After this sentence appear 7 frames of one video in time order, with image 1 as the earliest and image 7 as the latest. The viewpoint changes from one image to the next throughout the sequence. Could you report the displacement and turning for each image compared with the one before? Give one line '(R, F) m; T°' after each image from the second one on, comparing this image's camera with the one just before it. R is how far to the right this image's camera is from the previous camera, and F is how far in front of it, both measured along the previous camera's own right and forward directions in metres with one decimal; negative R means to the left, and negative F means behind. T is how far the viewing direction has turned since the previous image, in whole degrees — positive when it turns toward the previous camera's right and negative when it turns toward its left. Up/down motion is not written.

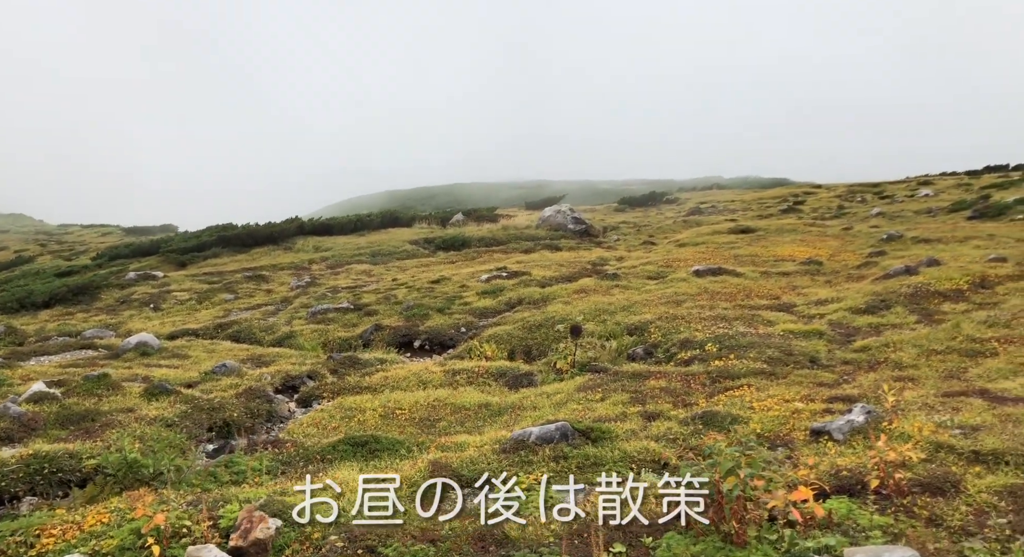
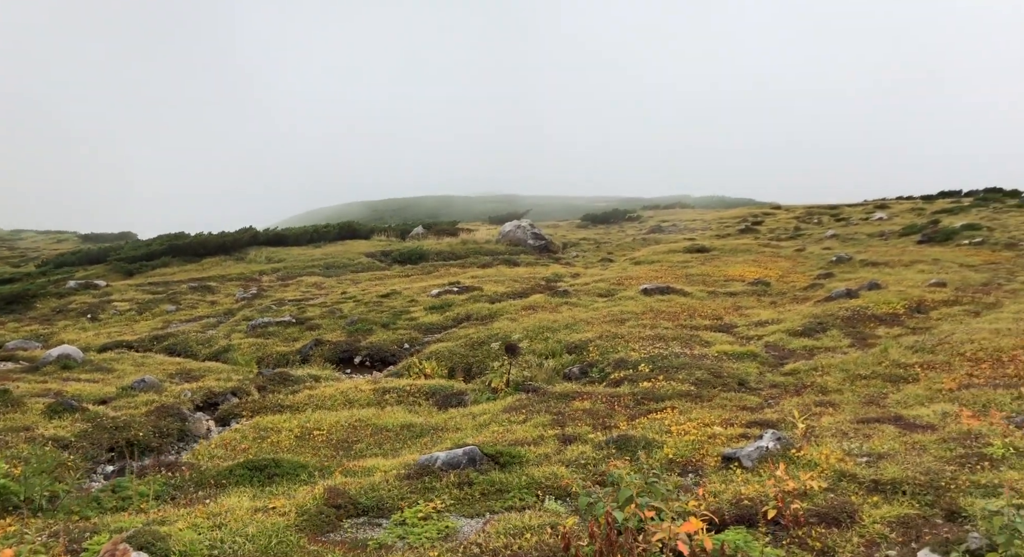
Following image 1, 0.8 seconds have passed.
(+0.6, +0.1) m; +3°
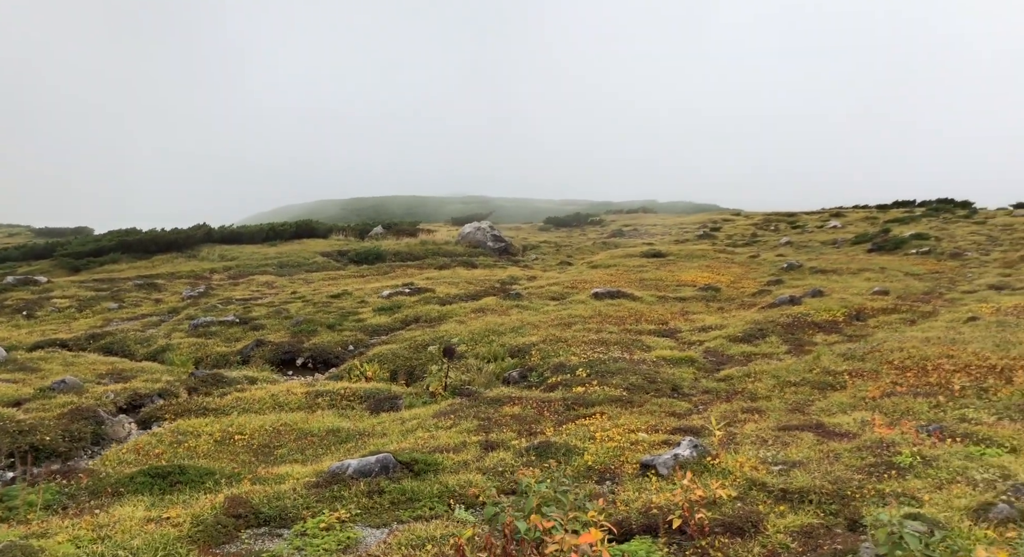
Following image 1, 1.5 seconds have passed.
(+0.6, +0.1) m; +3°
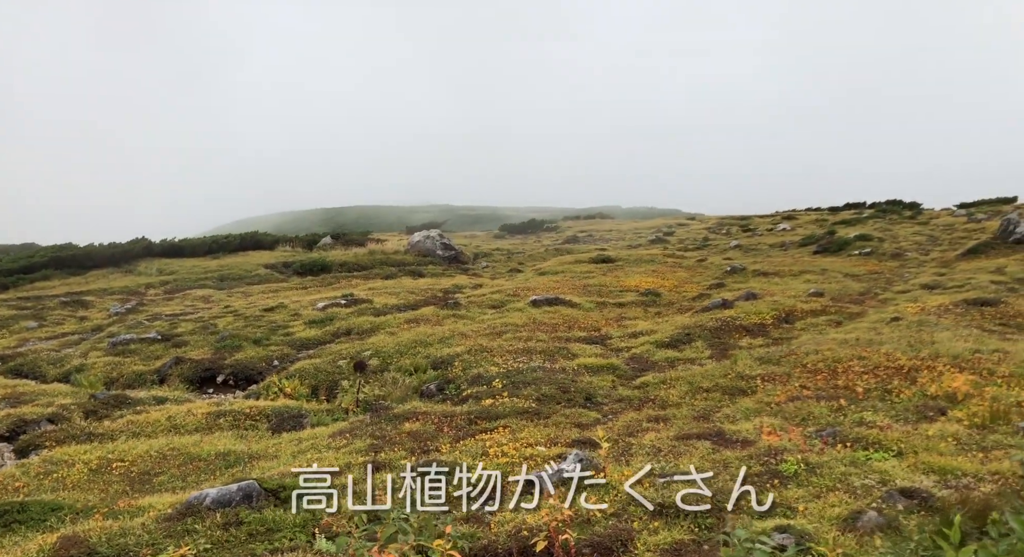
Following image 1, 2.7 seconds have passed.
(+1.1, +0.4) m; +3°
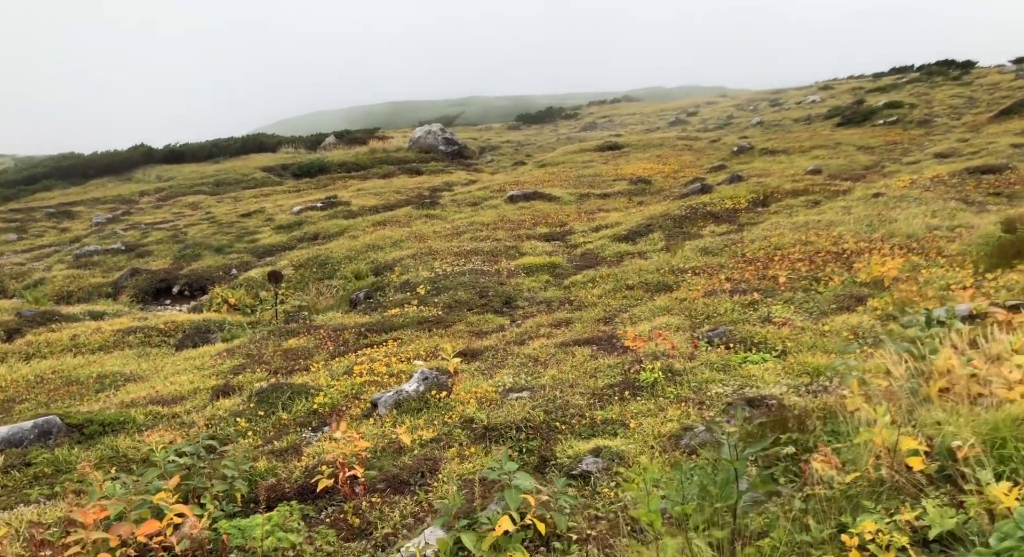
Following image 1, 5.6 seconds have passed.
(+2.4, +1.1) m; -1°
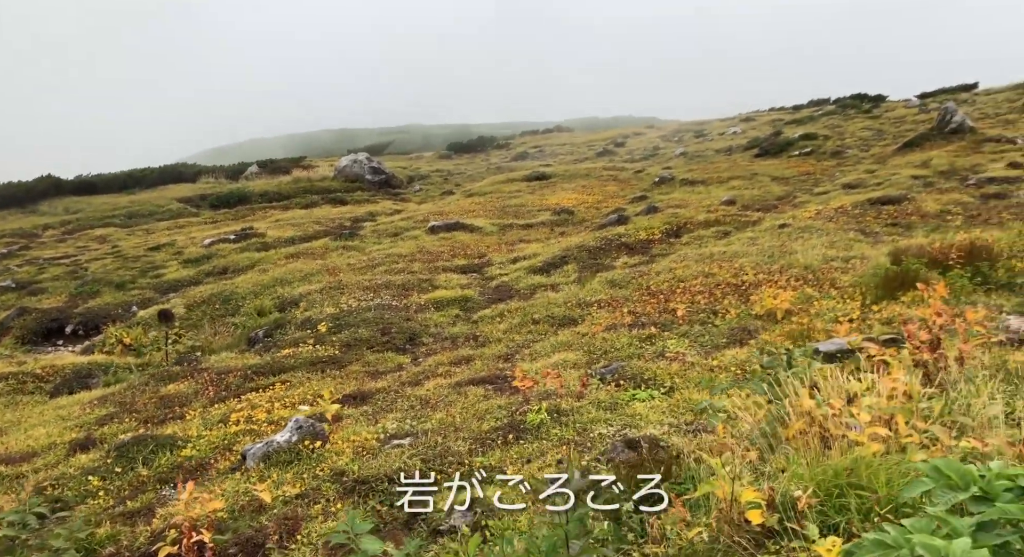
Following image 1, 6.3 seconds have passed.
(+0.6, +0.4) m; +5°
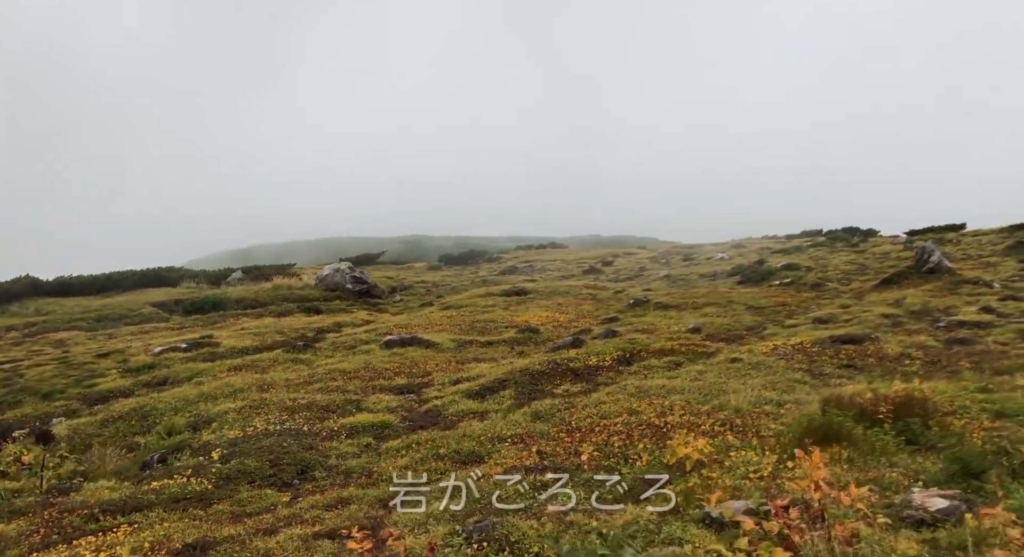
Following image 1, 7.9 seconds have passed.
(+1.7, +1.1) m; +1°
